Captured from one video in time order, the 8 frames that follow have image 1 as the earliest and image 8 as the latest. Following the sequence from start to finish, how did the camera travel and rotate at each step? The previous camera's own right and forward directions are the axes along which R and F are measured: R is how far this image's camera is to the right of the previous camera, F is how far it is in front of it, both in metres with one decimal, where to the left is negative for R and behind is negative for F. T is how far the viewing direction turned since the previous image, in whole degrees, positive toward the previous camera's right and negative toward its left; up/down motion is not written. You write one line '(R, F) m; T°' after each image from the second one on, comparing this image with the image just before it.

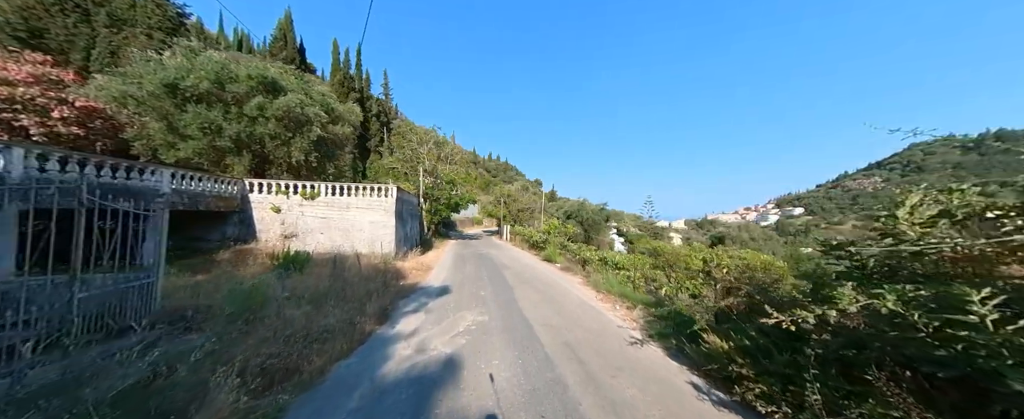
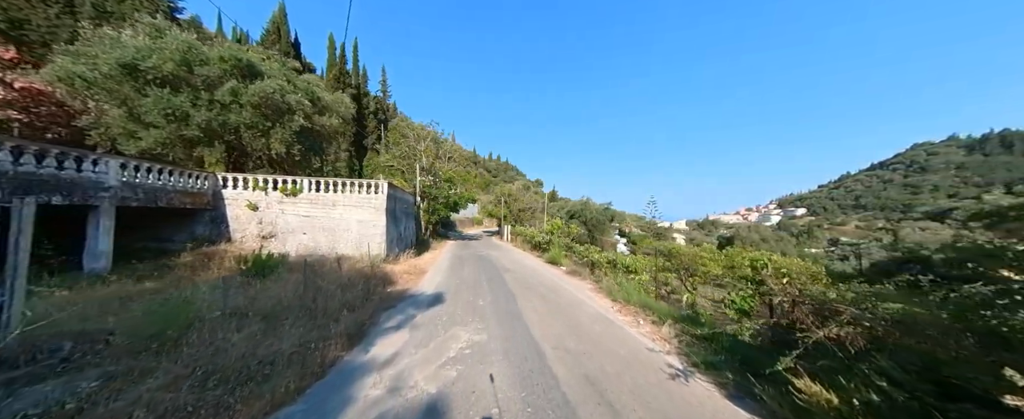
(-0.1, +1.1) m; 0°
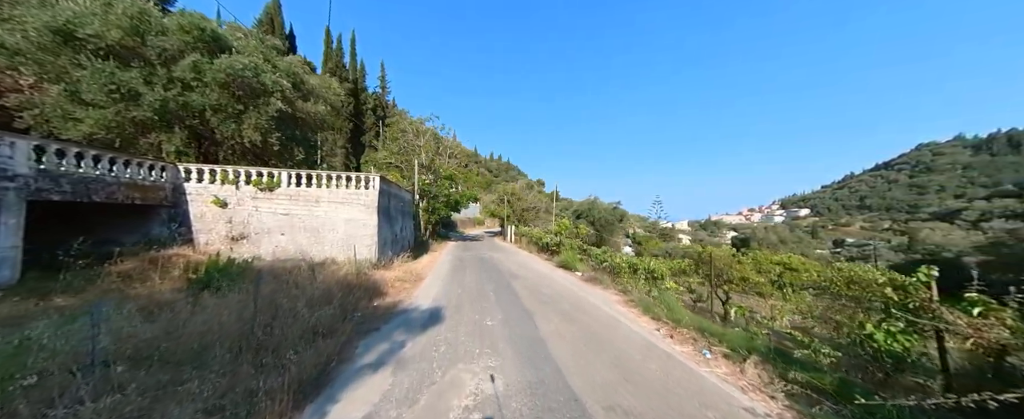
(-0.3, +1.5) m; 0°
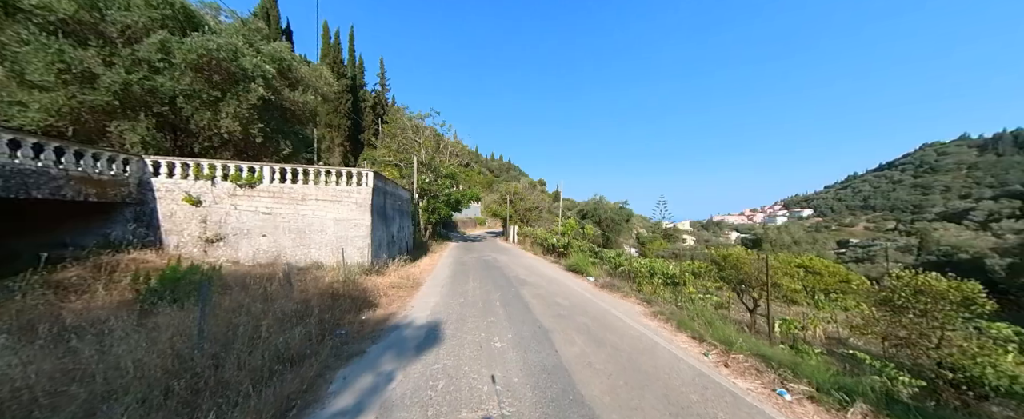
(-0.2, +1.0) m; 0°
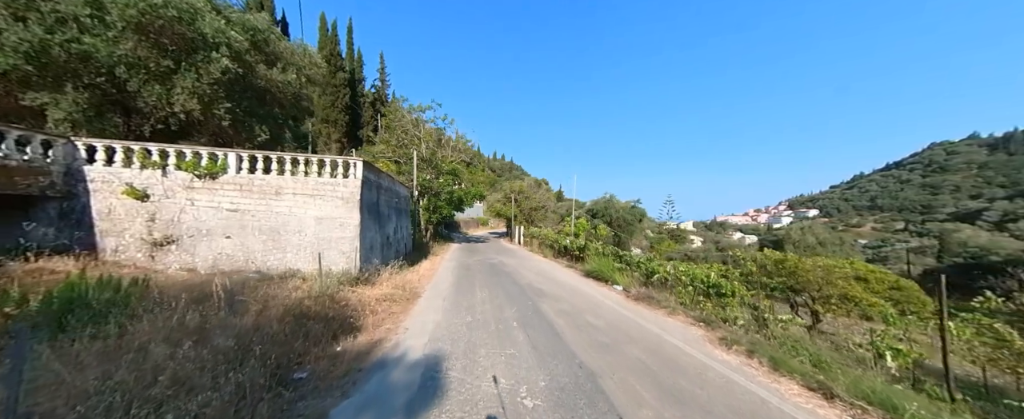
(-0.4, +1.6) m; 0°
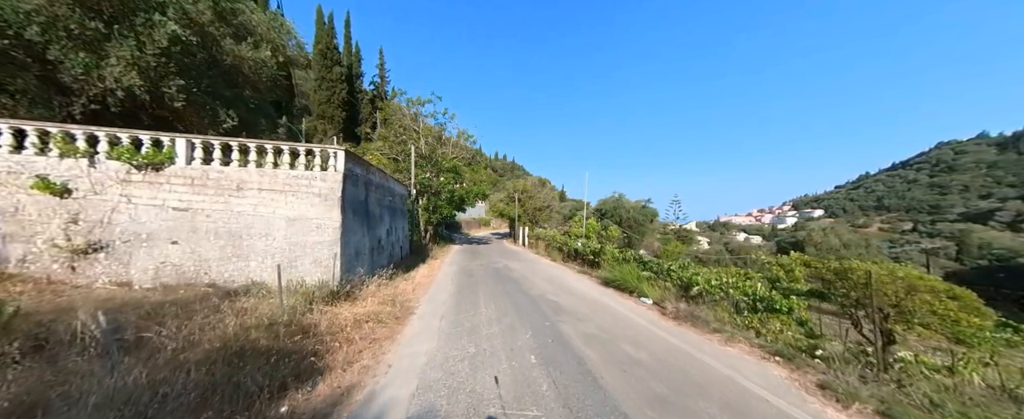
(-0.2, +1.4) m; 0°
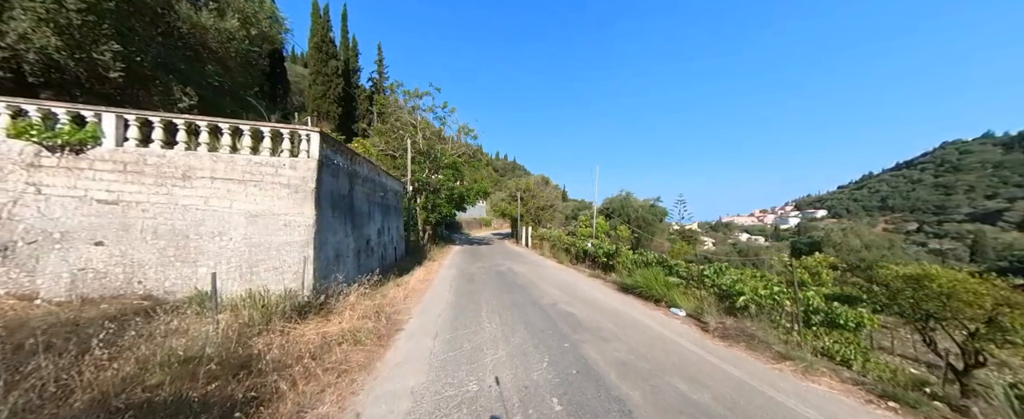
(-0.2, +1.2) m; 0°
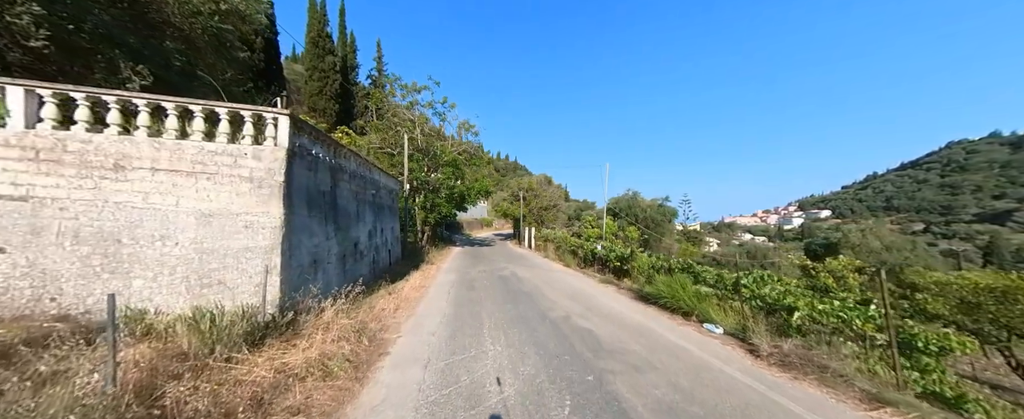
(-0.1, +1.0) m; 0°
